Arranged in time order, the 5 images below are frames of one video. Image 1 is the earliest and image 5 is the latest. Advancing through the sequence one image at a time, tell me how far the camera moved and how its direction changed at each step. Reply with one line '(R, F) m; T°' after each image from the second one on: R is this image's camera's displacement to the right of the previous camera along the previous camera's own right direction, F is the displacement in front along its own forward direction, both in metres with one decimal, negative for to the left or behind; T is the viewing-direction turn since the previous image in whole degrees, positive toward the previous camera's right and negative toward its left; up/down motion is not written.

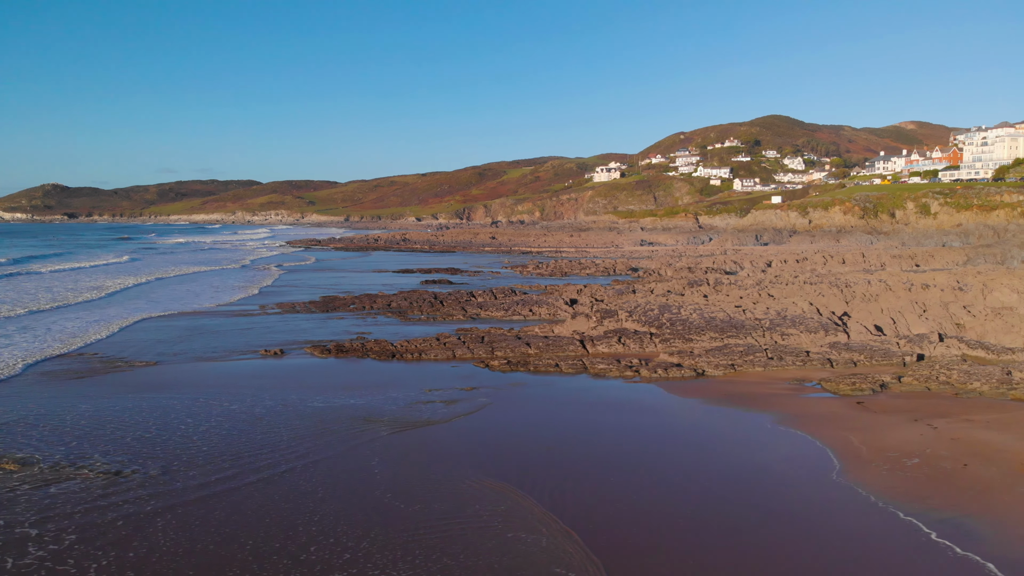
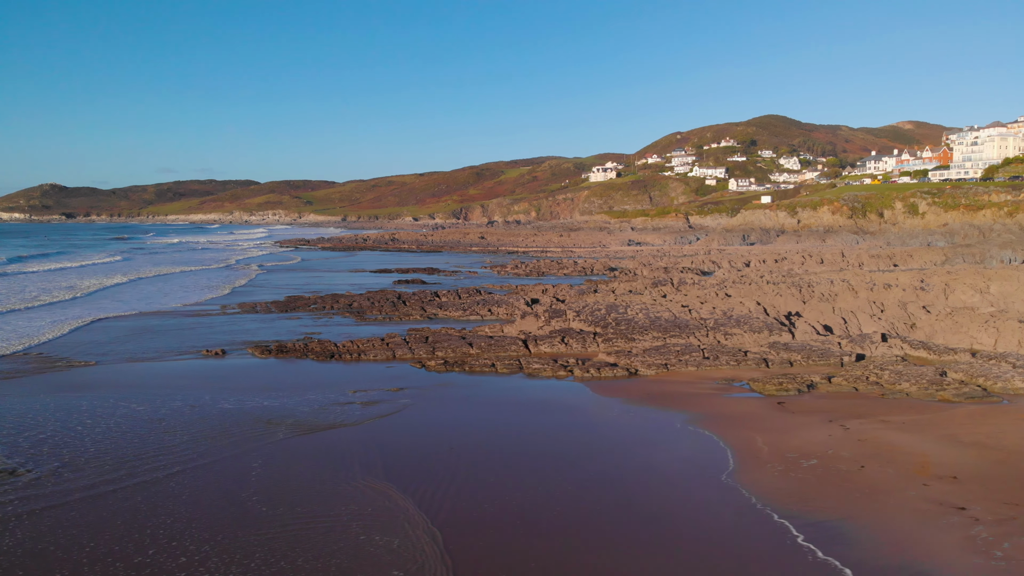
(+1.4, +0.1) m; 0°
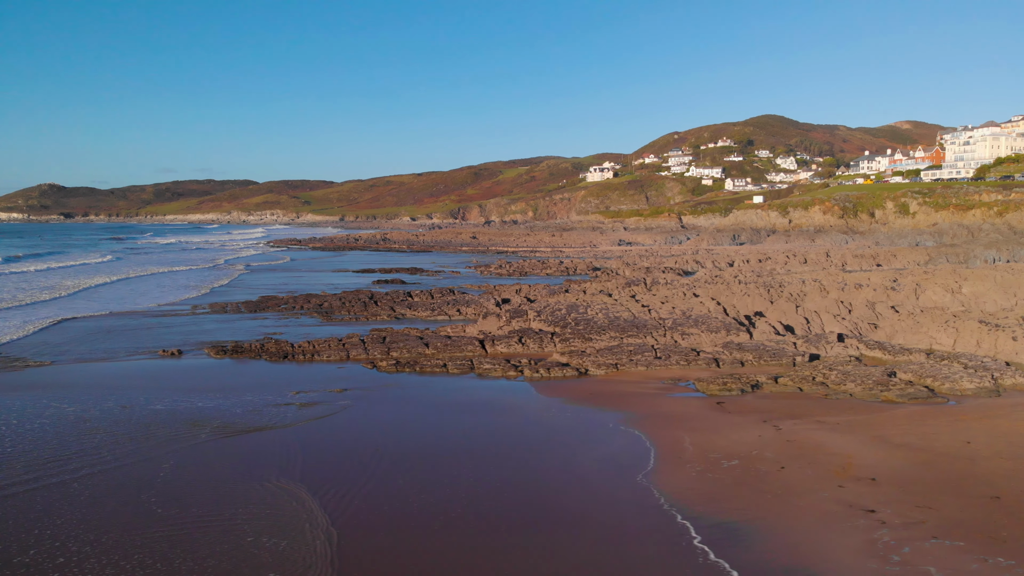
(+1.1, +0.1) m; 0°
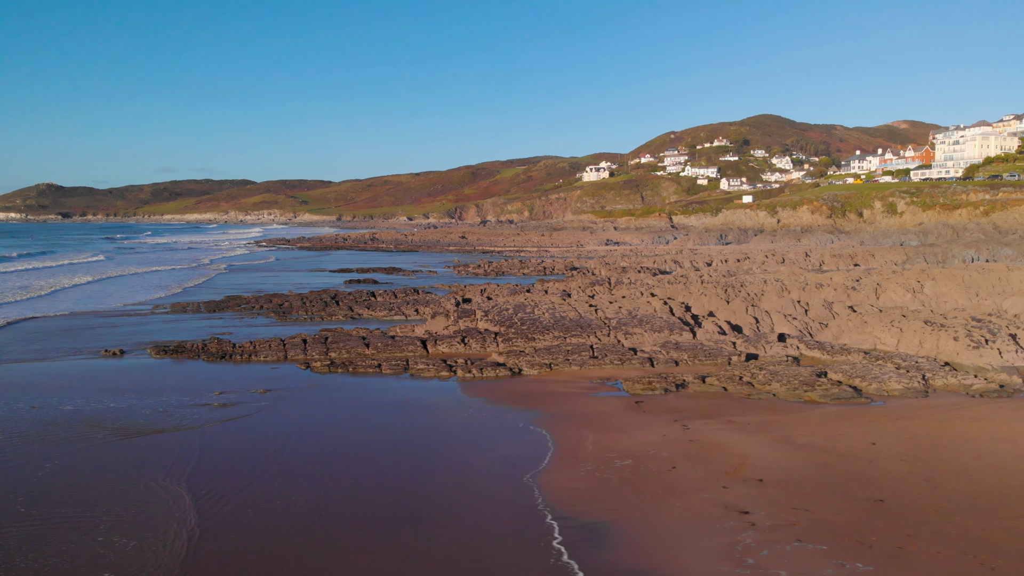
(+1.4, +0.1) m; 0°
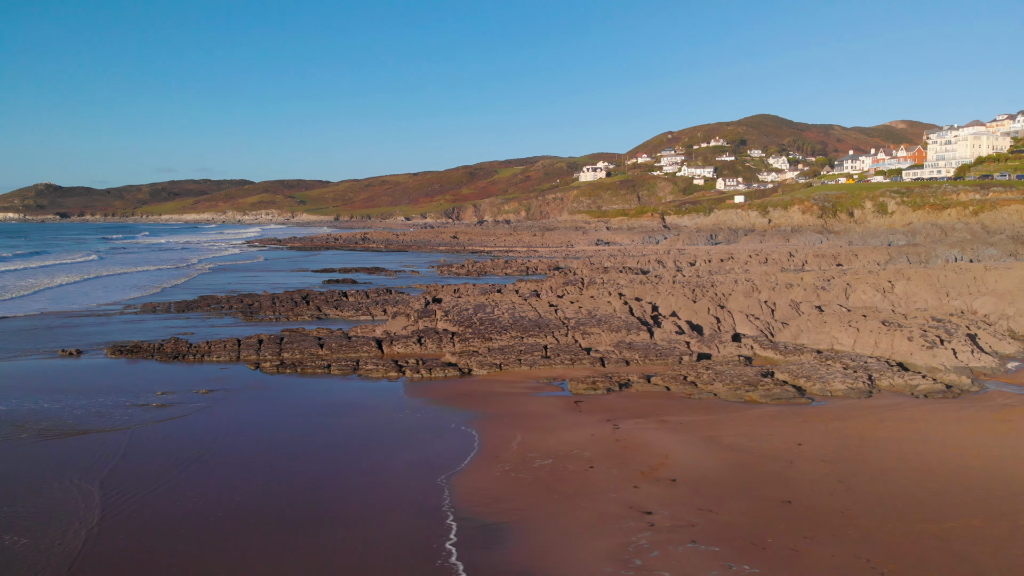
(+1.1, 0.0) m; 0°
